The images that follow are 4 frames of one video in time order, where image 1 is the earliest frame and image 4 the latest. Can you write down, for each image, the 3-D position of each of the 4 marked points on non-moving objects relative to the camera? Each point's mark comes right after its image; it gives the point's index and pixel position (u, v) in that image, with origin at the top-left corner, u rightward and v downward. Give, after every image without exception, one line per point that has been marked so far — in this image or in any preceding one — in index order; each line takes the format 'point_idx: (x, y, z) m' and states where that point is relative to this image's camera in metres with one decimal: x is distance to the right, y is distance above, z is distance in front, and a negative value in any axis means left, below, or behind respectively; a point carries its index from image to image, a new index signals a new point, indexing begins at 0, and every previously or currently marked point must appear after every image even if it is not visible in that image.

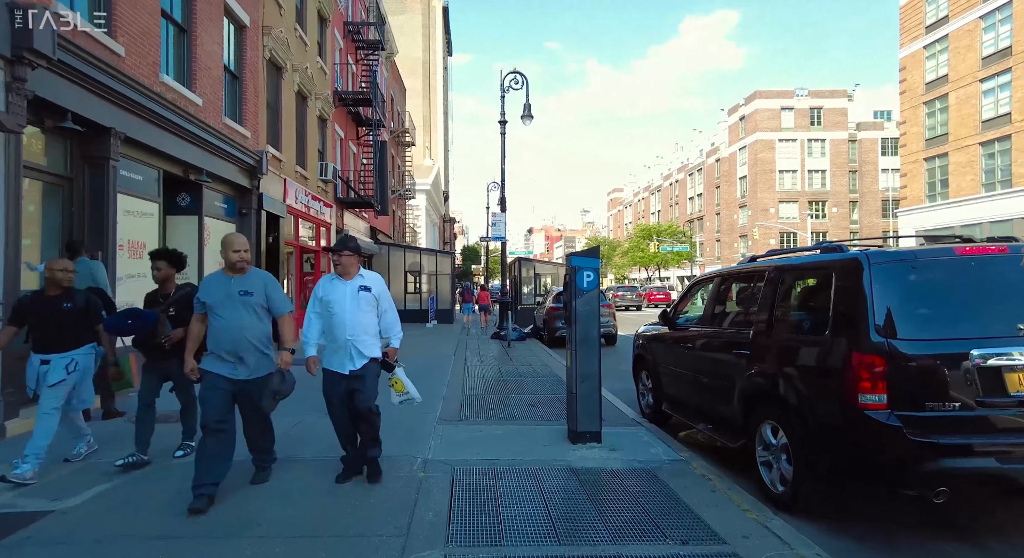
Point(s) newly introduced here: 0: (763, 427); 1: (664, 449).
0: (+2.0, -1.2, +4.4) m
1: (+1.4, -1.6, +5.2) m
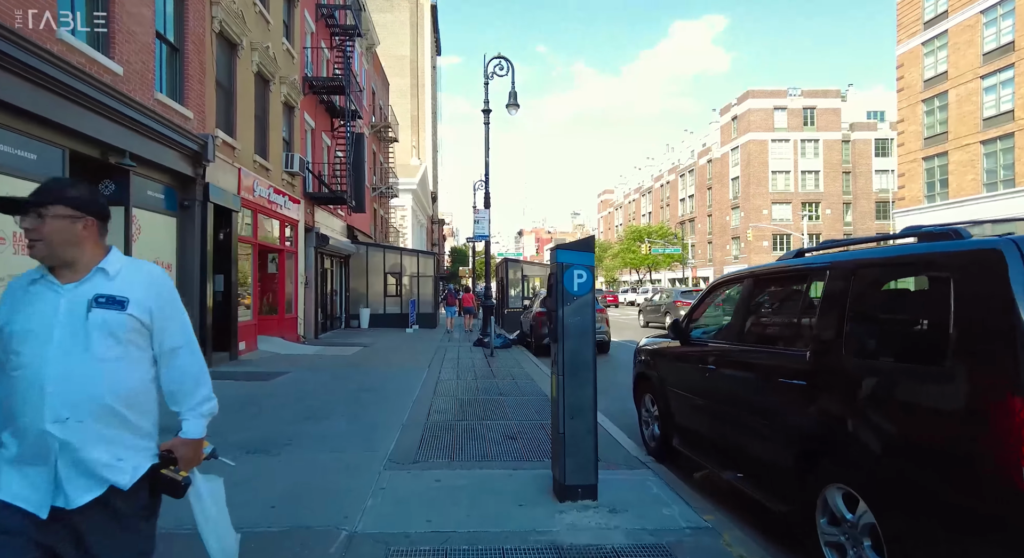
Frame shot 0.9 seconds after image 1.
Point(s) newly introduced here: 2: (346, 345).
0: (+1.8, -1.2, +3.1) m
1: (+1.2, -1.6, +3.9) m
2: (-5.0, -2.0, +16.8) m
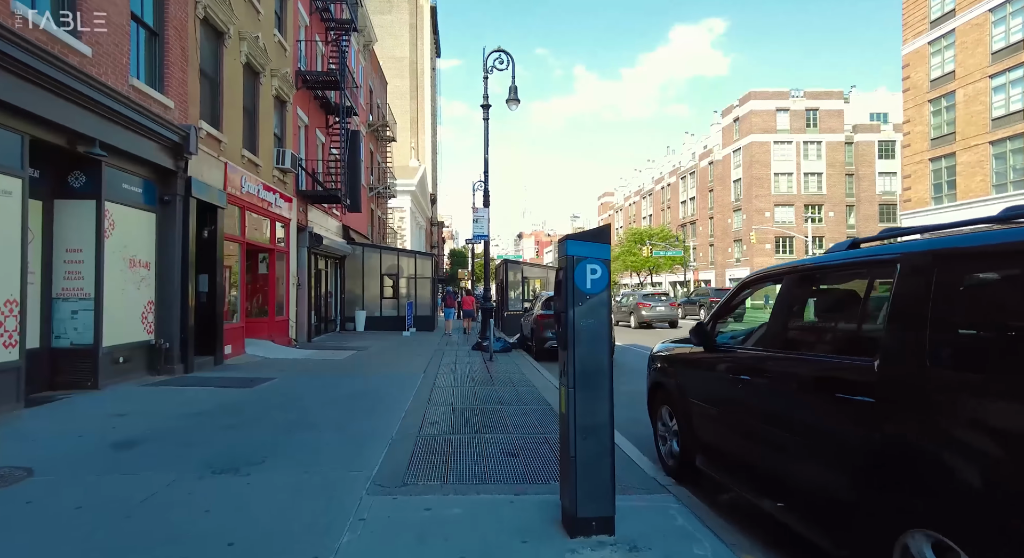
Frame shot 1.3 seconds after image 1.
0: (+1.8, -1.2, +2.5) m
1: (+1.2, -1.6, +3.3) m
2: (-5.0, -2.0, +16.1) m
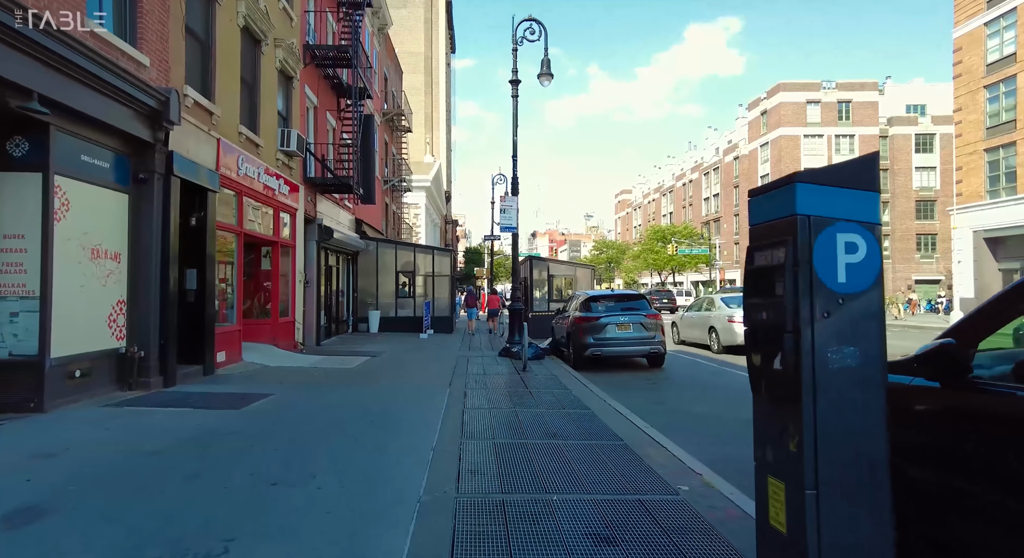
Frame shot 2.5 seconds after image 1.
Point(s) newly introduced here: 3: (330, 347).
0: (+2.3, -1.1, +0.7) m
1: (+1.7, -1.5, +1.5) m
2: (-4.2, -1.9, +14.5) m
3: (-5.1, -1.9, +15.7) m
